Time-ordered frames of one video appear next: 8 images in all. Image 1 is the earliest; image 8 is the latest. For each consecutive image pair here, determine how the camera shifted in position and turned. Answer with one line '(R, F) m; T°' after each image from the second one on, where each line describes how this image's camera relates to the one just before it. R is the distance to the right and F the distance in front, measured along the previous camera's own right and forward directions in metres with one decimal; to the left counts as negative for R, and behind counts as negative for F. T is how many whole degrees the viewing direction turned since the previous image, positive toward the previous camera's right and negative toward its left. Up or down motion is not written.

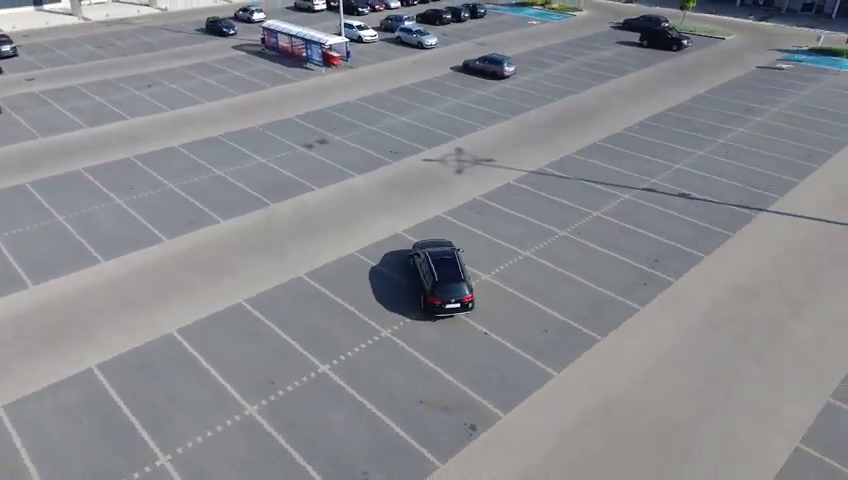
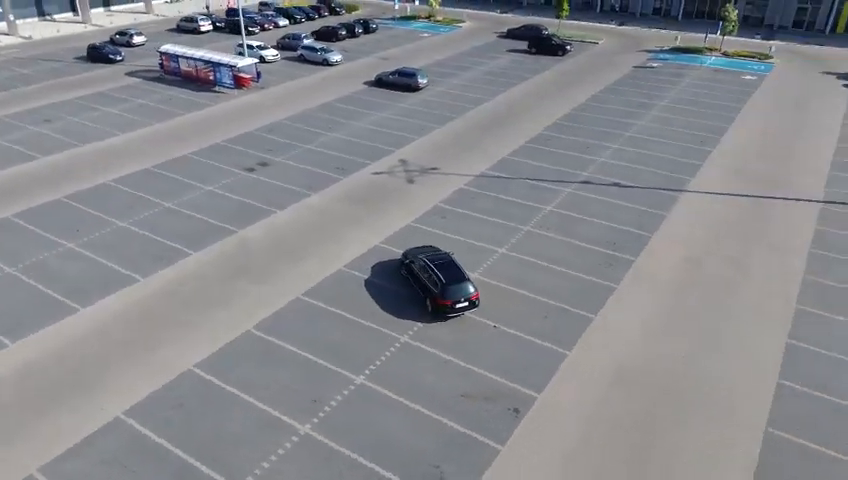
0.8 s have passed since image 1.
(-3.4, -0.6) m; +12°
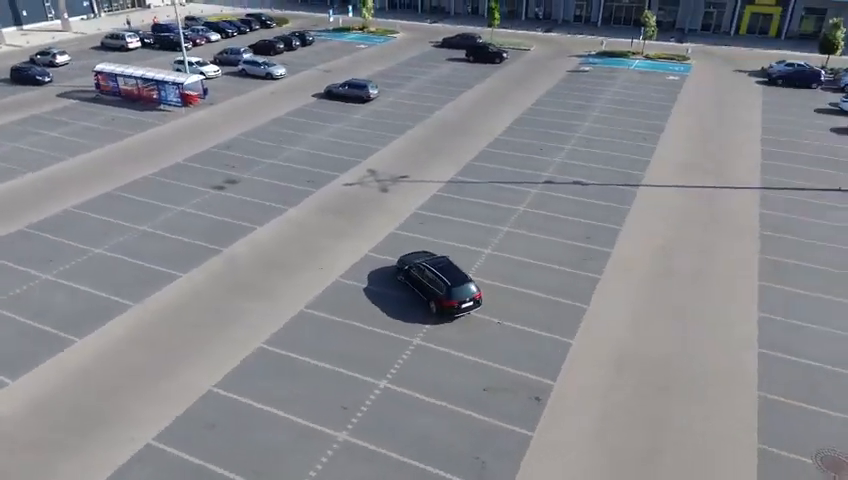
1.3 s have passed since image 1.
(-2.2, -0.5) m; +7°
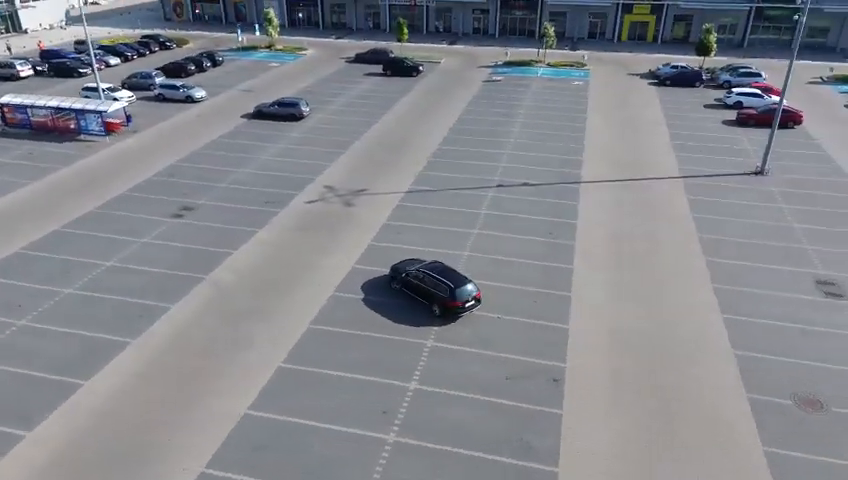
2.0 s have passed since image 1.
(-3.2, -0.7) m; +10°
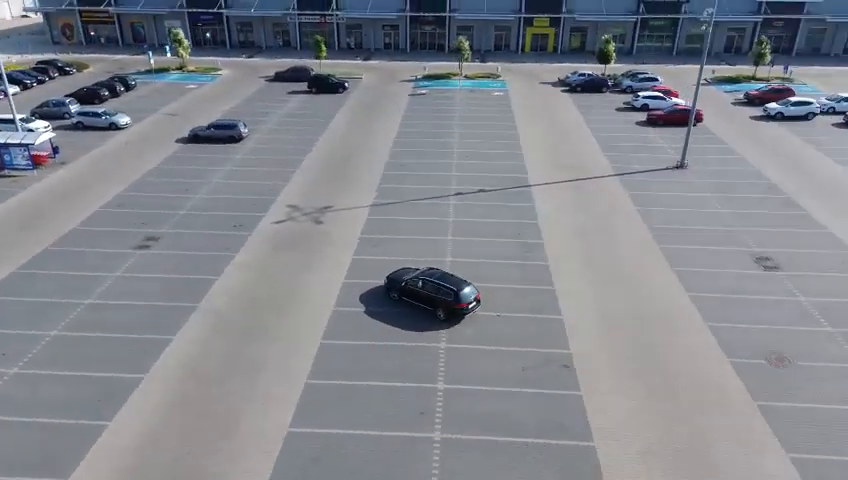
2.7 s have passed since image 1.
(-3.2, -0.7) m; +10°
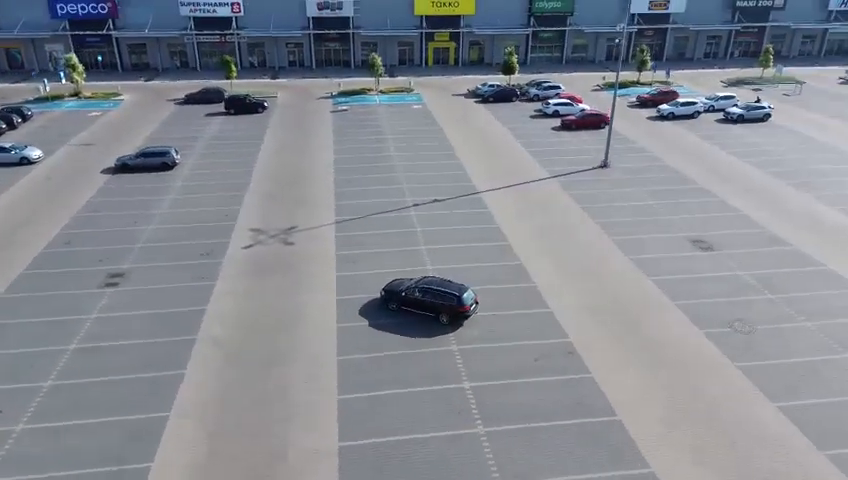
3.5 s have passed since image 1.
(-3.7, -0.6) m; +11°
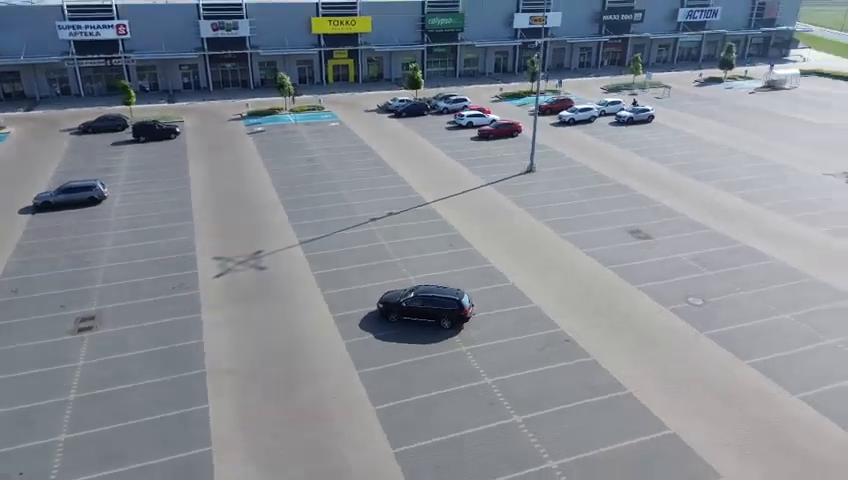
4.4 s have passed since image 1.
(-4.1, -0.6) m; +11°
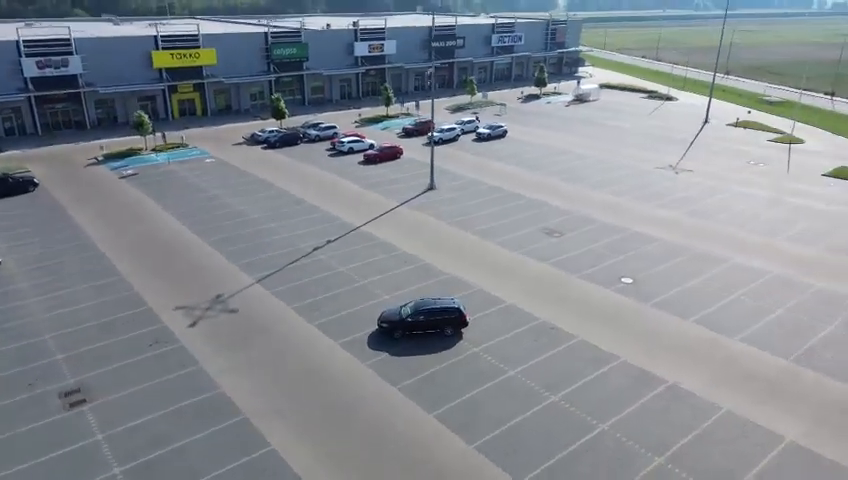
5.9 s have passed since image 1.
(-6.9, -0.7) m; +18°
